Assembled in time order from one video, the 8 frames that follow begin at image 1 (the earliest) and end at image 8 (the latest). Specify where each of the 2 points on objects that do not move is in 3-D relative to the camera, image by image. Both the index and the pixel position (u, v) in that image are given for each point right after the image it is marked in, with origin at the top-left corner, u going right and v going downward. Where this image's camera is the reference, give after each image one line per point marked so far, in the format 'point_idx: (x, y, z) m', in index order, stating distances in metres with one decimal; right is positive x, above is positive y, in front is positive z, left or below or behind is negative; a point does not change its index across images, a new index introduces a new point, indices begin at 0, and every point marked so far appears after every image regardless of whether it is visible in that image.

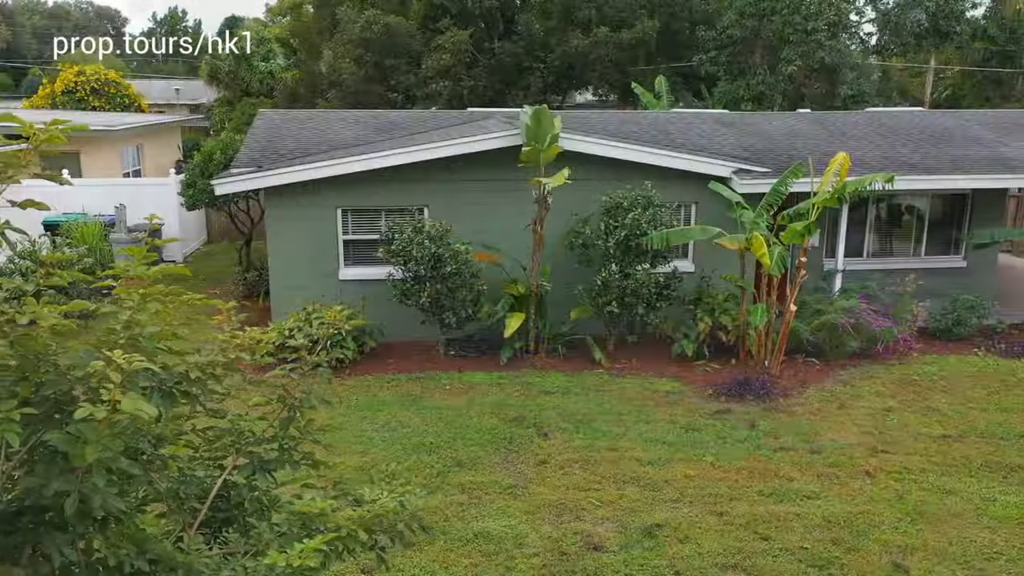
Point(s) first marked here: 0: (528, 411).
0: (+0.2, -1.3, +8.7) m
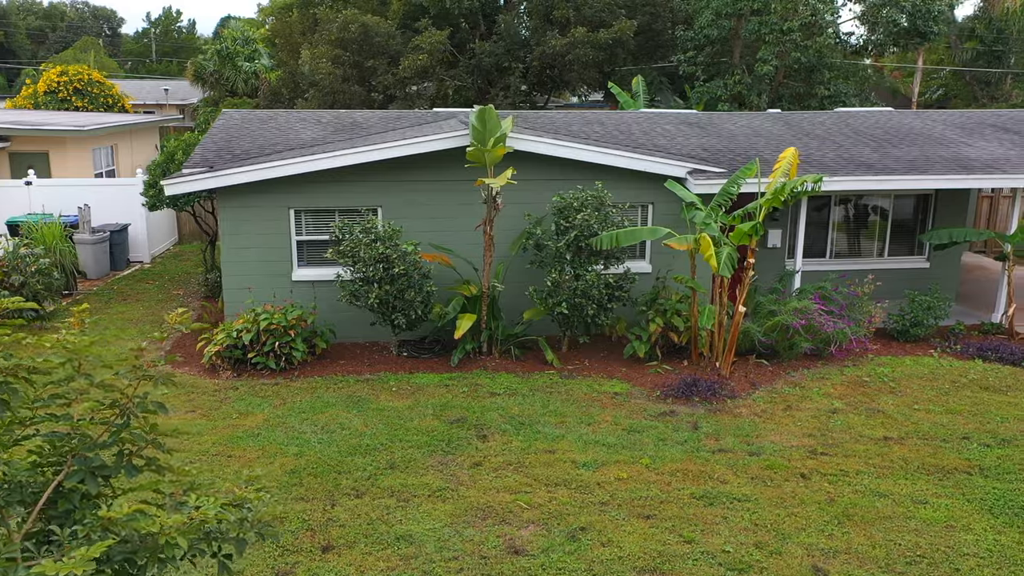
0: (-0.4, -1.3, +8.6) m
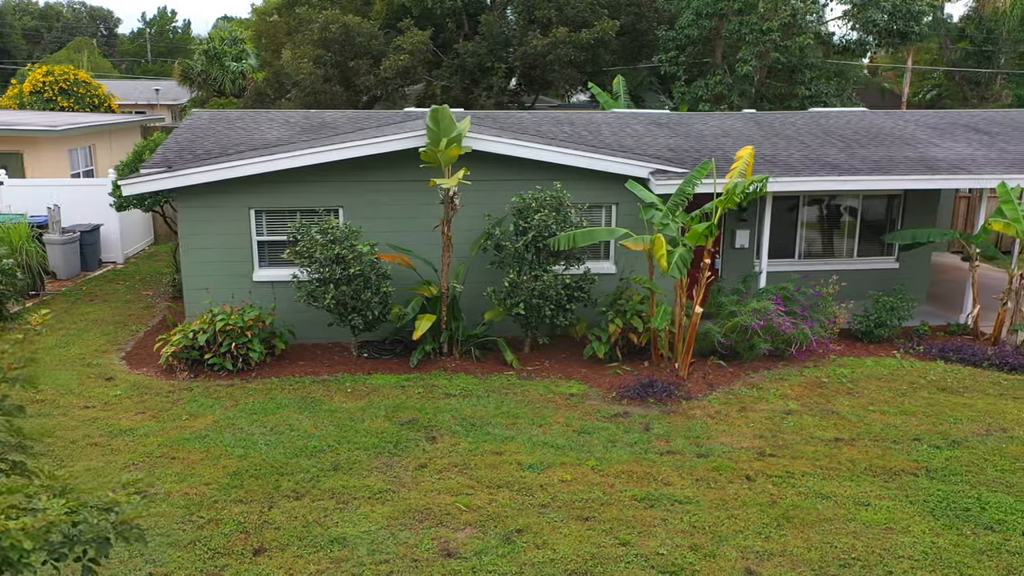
0: (-0.9, -1.3, +8.6) m
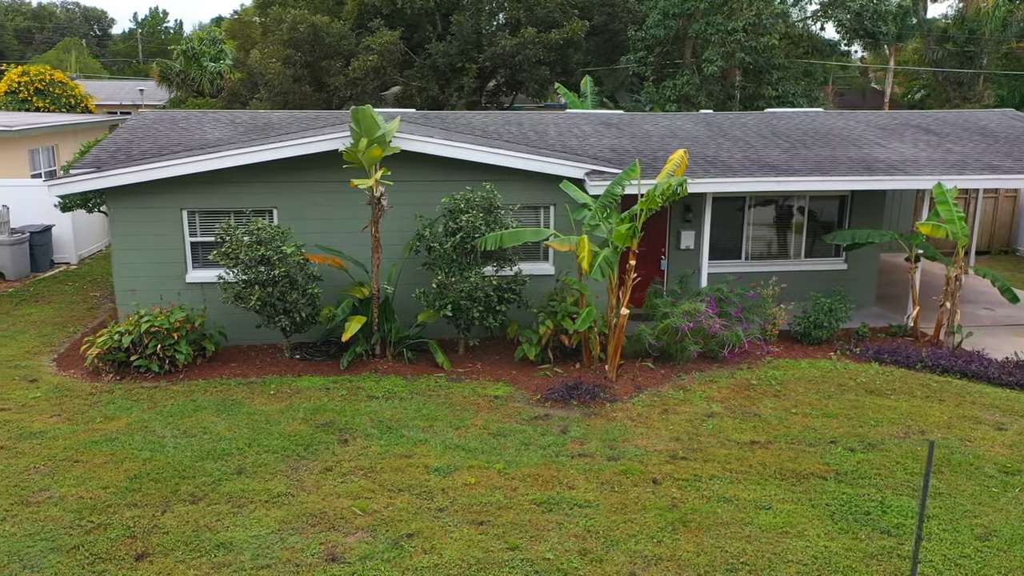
0: (-1.8, -1.3, +8.5) m
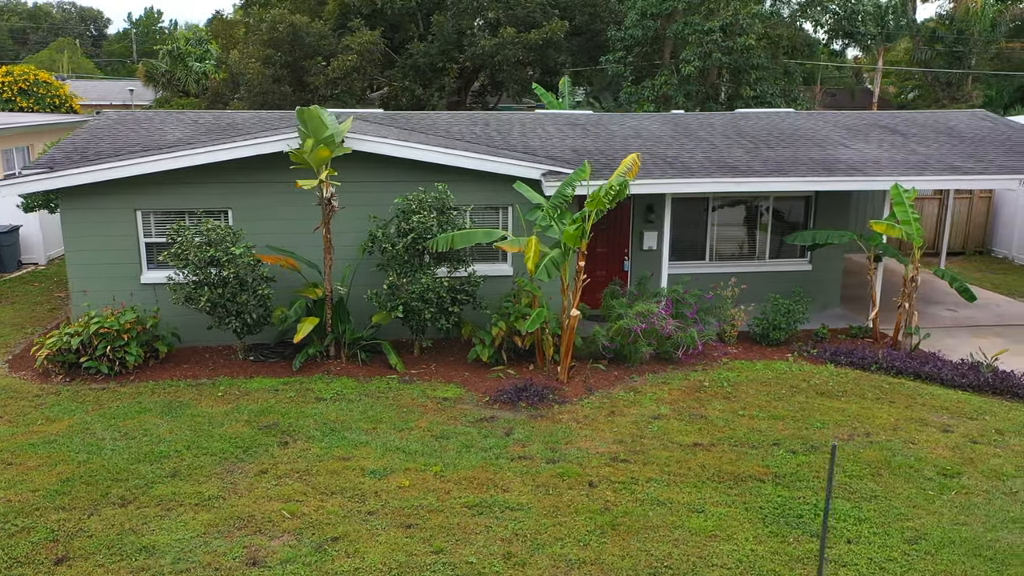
0: (-2.3, -1.4, +8.5) m
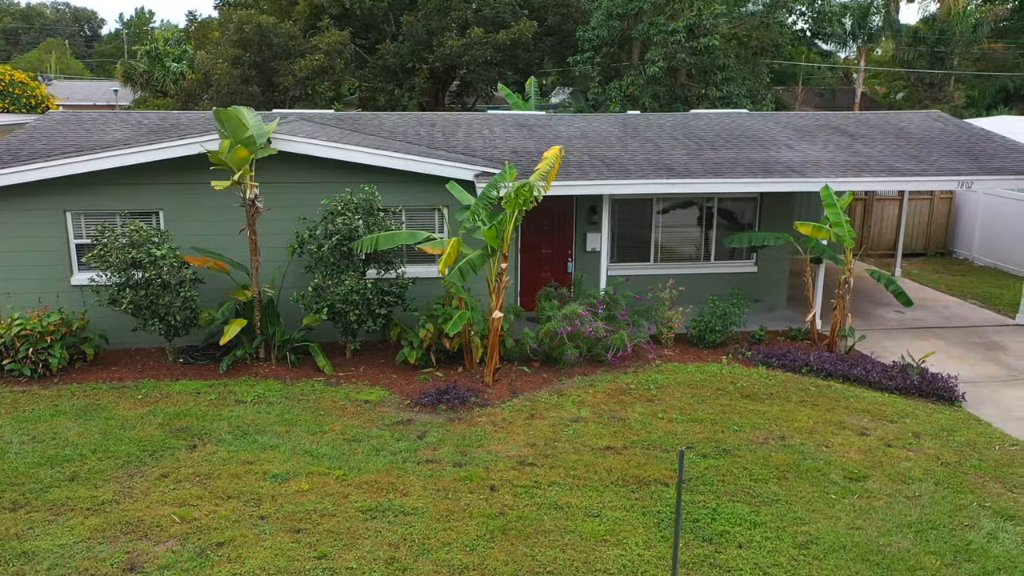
0: (-3.2, -1.4, +8.4) m
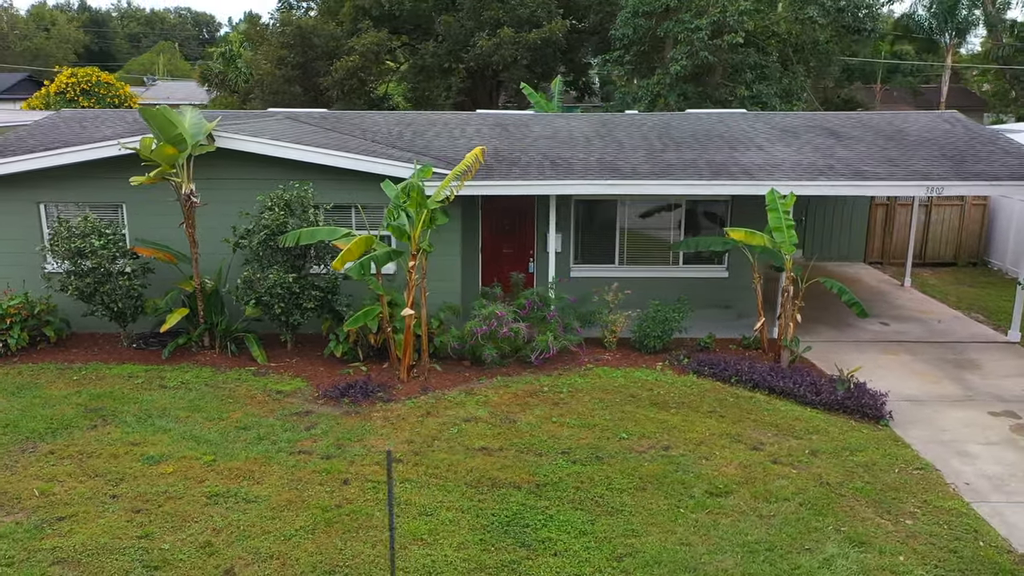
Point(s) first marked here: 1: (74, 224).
0: (-4.3, -1.3, +8.9) m
1: (-5.4, +0.8, +10.0) m
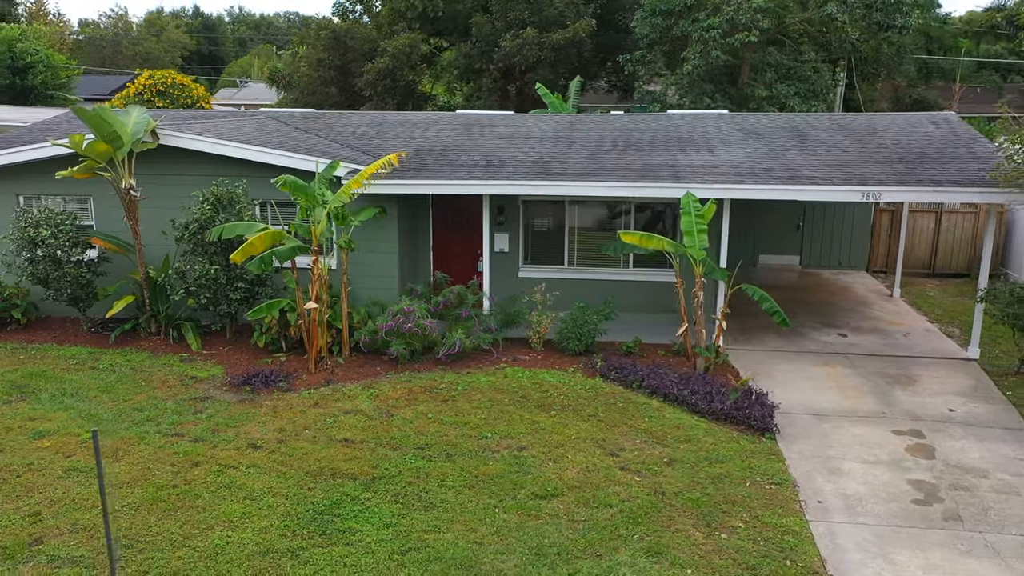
0: (-5.5, -1.1, +9.5) m
1: (-6.3, +1.0, +10.8) m
